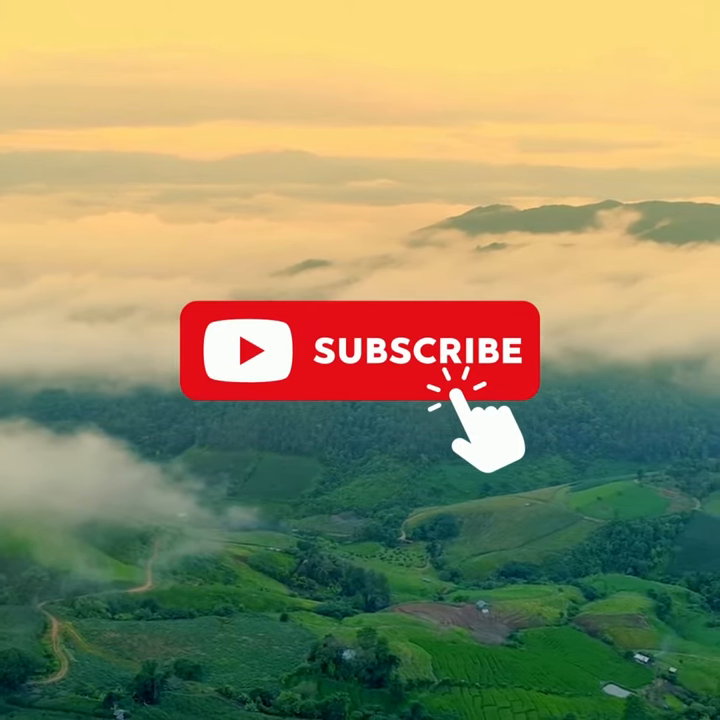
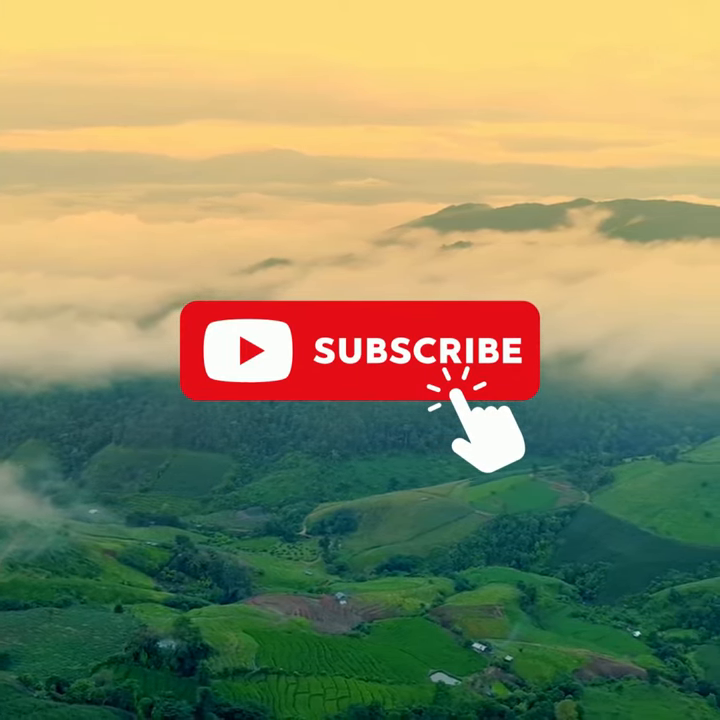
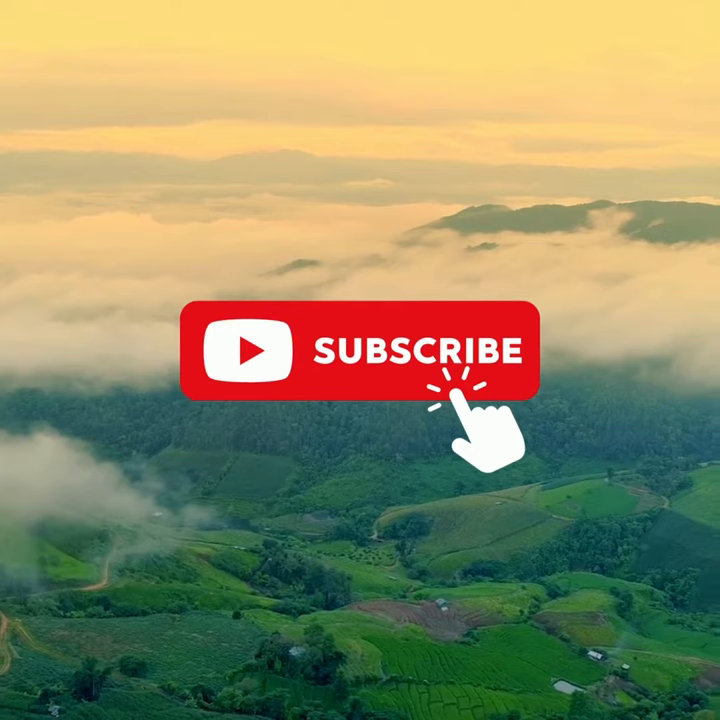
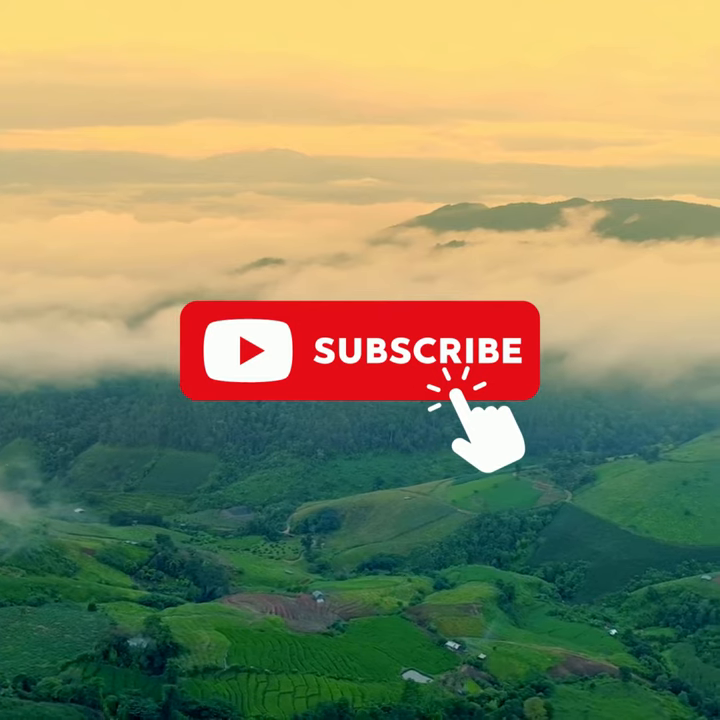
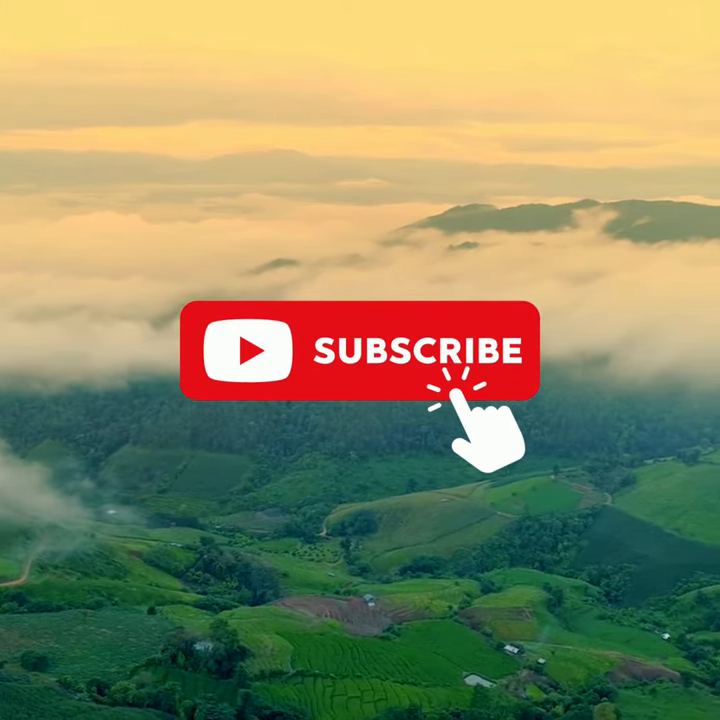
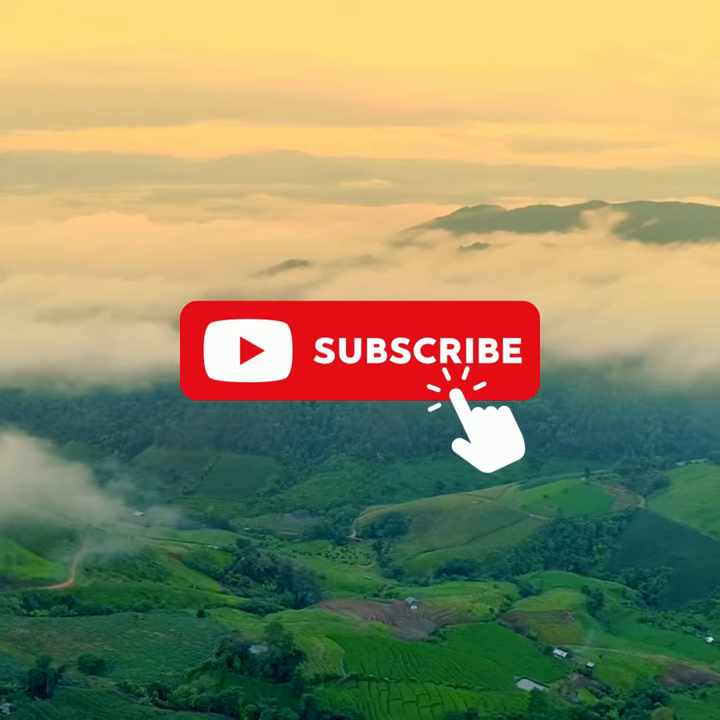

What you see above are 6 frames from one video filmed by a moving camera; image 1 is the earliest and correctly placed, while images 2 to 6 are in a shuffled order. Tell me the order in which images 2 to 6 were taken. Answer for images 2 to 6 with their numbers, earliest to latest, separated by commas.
3, 6, 5, 2, 4
